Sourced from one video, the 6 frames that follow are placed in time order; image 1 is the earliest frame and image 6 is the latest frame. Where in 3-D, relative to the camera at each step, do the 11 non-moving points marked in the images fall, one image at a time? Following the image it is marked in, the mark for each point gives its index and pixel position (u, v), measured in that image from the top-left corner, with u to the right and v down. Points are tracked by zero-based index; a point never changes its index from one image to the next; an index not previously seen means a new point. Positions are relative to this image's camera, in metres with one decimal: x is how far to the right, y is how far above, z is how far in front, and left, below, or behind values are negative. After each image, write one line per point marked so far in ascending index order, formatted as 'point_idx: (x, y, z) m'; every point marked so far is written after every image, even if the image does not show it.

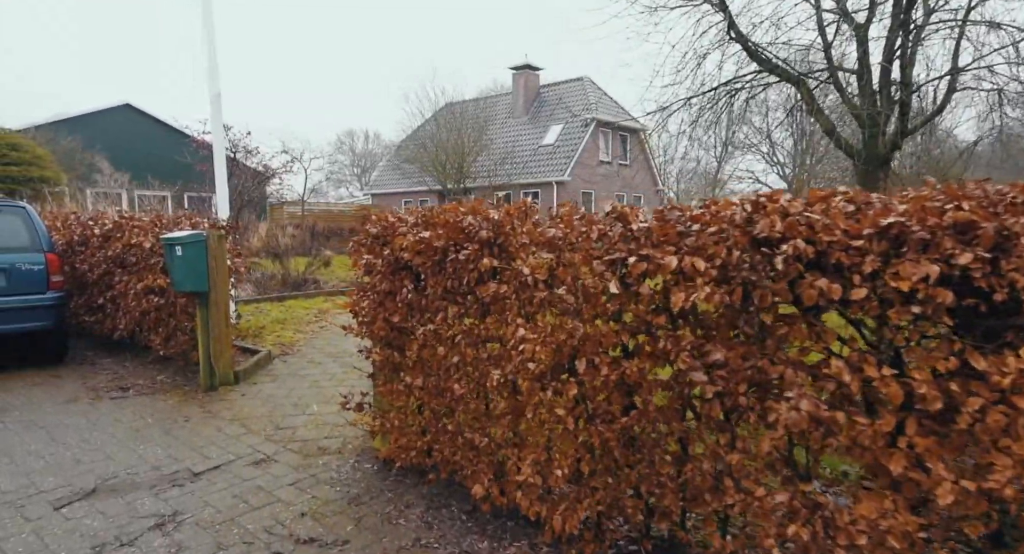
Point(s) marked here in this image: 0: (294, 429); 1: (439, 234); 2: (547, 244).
0: (-1.4, -1.0, +3.7) m
1: (-0.3, +0.2, +2.6) m
2: (+0.1, +0.1, +2.2) m
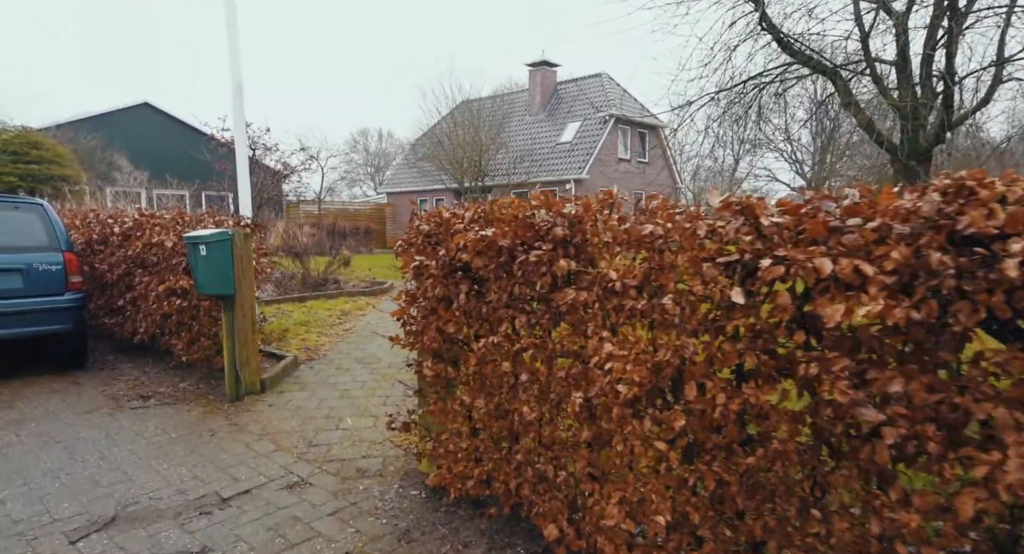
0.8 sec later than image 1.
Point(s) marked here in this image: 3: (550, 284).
0: (-1.1, -1.0, +3.4) m
1: (0.0, +0.2, +2.2) m
2: (+0.4, +0.1, +1.9) m
3: (+0.1, 0.0, +2.1) m
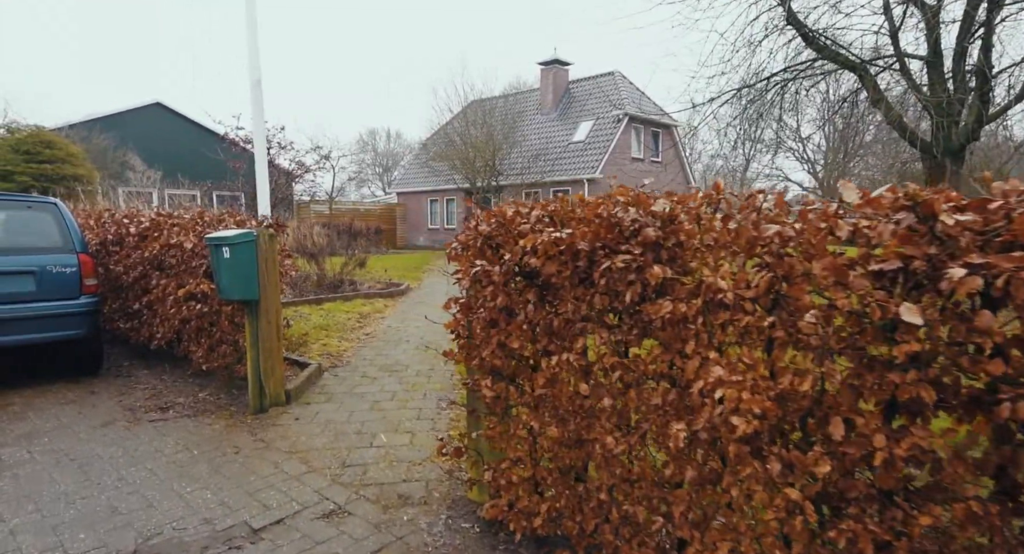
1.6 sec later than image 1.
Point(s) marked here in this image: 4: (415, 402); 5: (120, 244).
0: (-0.8, -1.0, +3.1) m
1: (+0.2, +0.2, +1.9) m
2: (+0.7, +0.1, +1.6) m
3: (+0.4, -0.1, +1.8) m
4: (-0.7, -0.9, +4.3) m
5: (-3.8, +0.3, +5.6) m
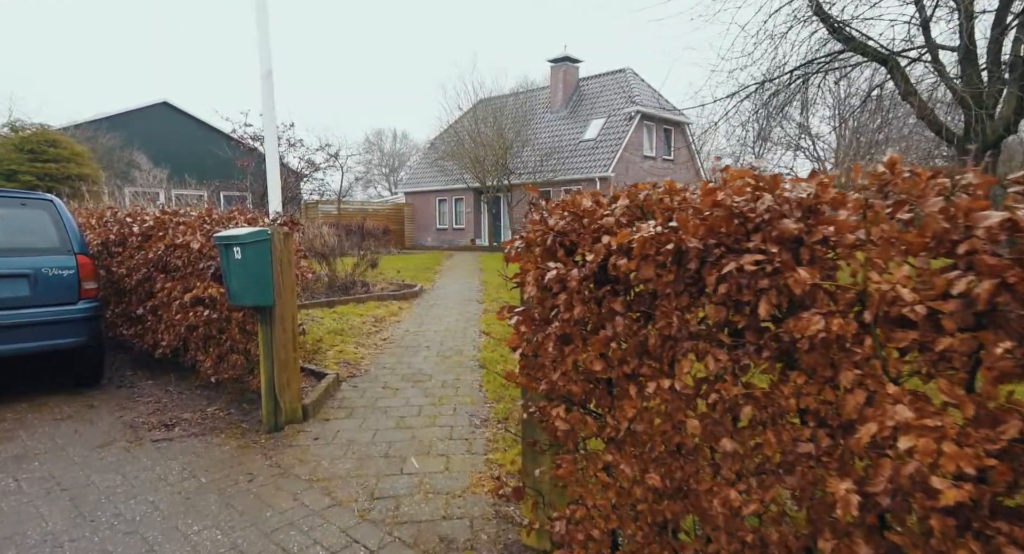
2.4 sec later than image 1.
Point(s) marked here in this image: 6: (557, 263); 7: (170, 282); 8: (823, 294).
0: (-0.5, -1.0, +2.7) m
1: (+0.5, +0.1, +1.5) m
2: (+0.9, +0.1, +1.1) m
3: (+0.6, -0.1, +1.4) m
4: (-0.5, -1.0, +3.9) m
5: (-3.6, +0.3, +5.3) m
6: (+0.1, 0.0, +1.8) m
7: (-2.7, 0.0, +4.5) m
8: (+0.7, 0.0, +1.3) m
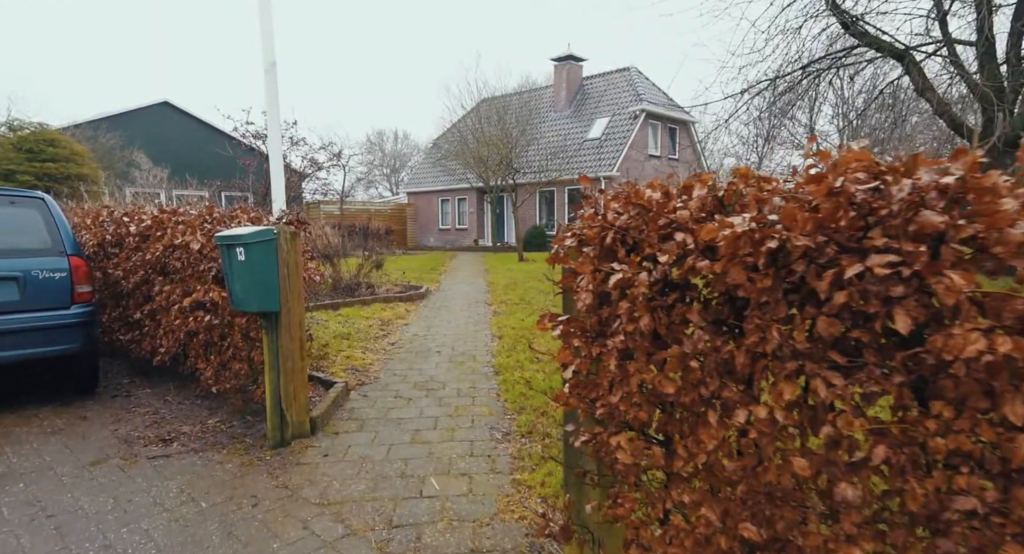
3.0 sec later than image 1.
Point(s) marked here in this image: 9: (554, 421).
0: (-0.4, -1.1, +2.4) m
1: (+0.6, +0.1, +1.2) m
2: (+1.0, +0.1, +0.9) m
3: (+0.8, -0.1, +1.1) m
4: (-0.3, -1.0, +3.6) m
5: (-3.4, +0.3, +5.0) m
6: (+0.3, 0.0, +1.5) m
7: (-2.5, -0.1, +4.3) m
8: (+0.9, -0.1, +1.1) m
9: (+0.3, -0.9, +3.7) m
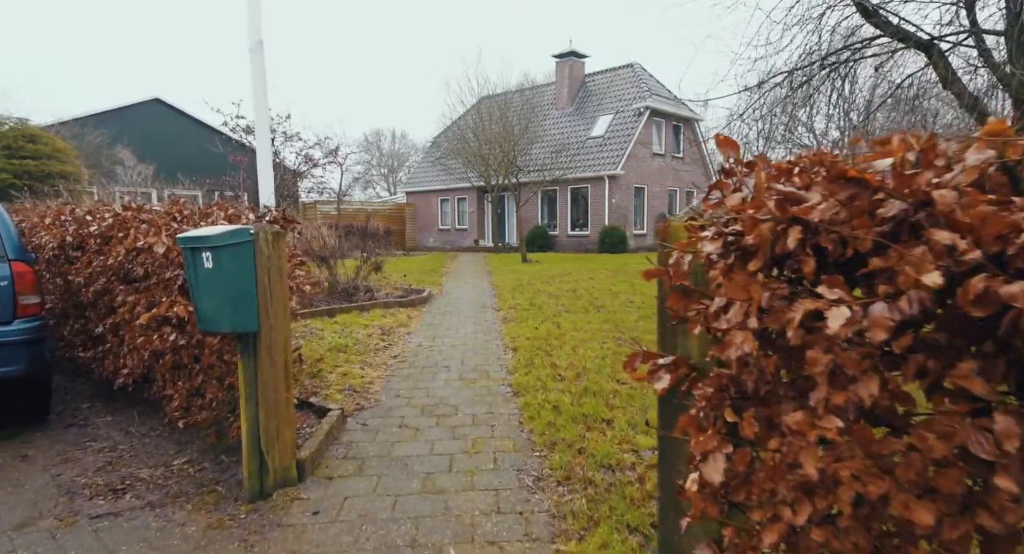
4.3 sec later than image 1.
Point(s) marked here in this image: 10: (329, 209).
0: (-0.2, -1.1, +1.8) m
1: (+0.8, +0.1, +0.6) m
2: (+1.2, 0.0, +0.2) m
3: (+1.0, -0.1, +0.5) m
4: (-0.1, -1.0, +2.9) m
5: (-3.3, +0.2, +4.3) m
6: (+0.5, 0.0, +0.9) m
7: (-2.4, -0.1, +3.6) m
8: (+1.1, -0.1, +0.4) m
9: (+0.4, -1.0, +3.1) m
10: (-6.2, +2.4, +19.7) m
